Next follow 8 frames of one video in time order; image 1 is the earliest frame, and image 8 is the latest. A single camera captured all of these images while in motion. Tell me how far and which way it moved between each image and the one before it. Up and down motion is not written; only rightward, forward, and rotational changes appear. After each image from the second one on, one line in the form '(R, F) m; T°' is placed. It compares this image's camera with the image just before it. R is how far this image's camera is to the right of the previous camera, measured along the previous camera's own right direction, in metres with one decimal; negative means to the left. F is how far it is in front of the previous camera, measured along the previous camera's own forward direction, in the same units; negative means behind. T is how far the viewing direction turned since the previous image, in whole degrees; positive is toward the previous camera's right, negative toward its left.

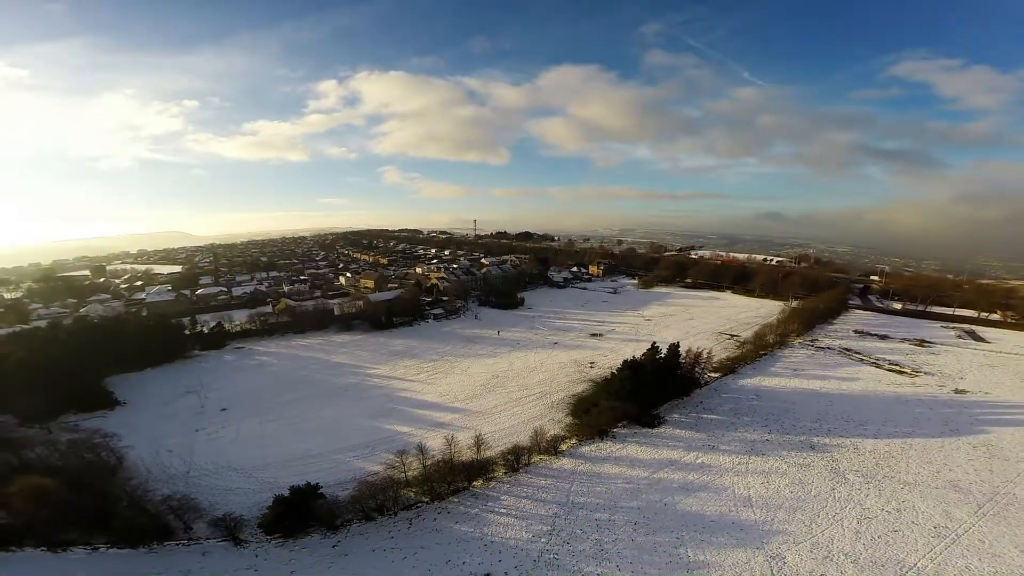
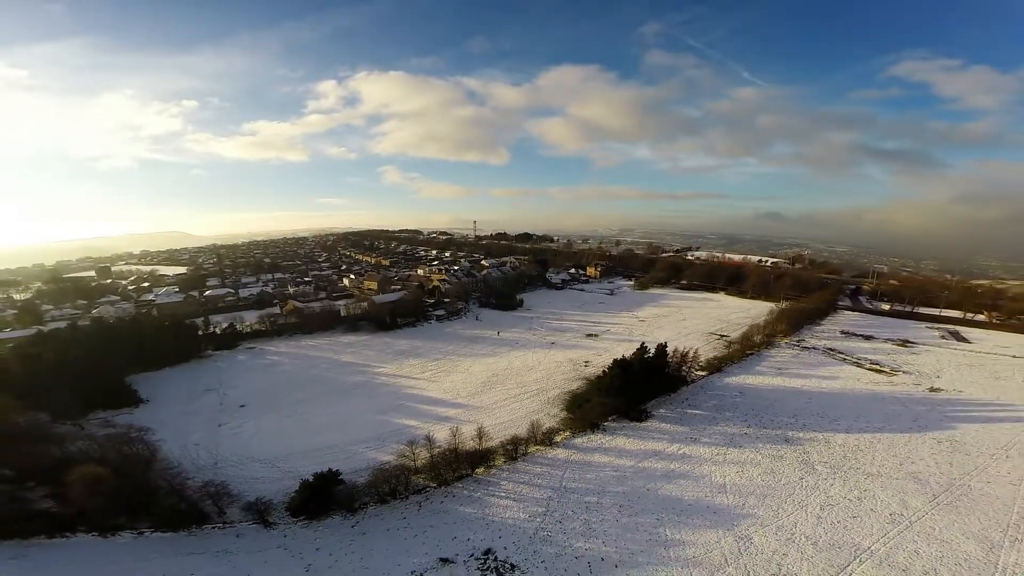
(0.0, -0.8) m; 0°
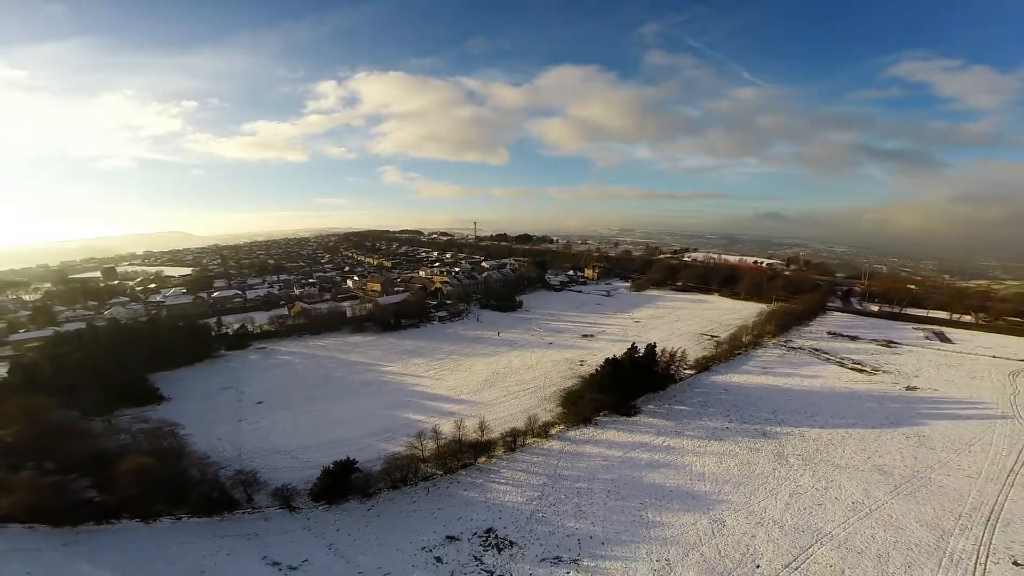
(0.0, -0.8) m; 0°
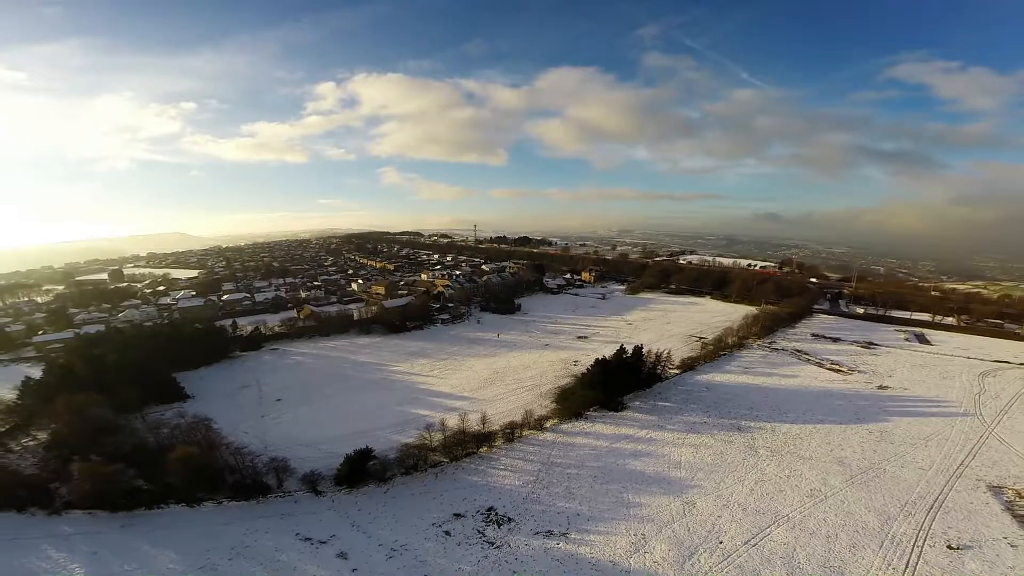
(0.0, -1.1) m; 0°
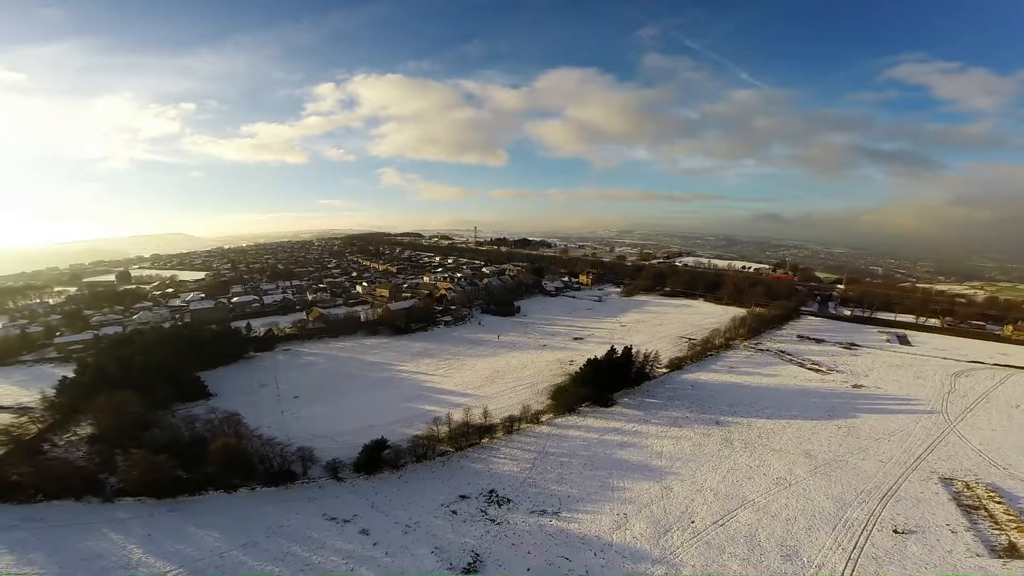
(0.0, -1.1) m; 0°
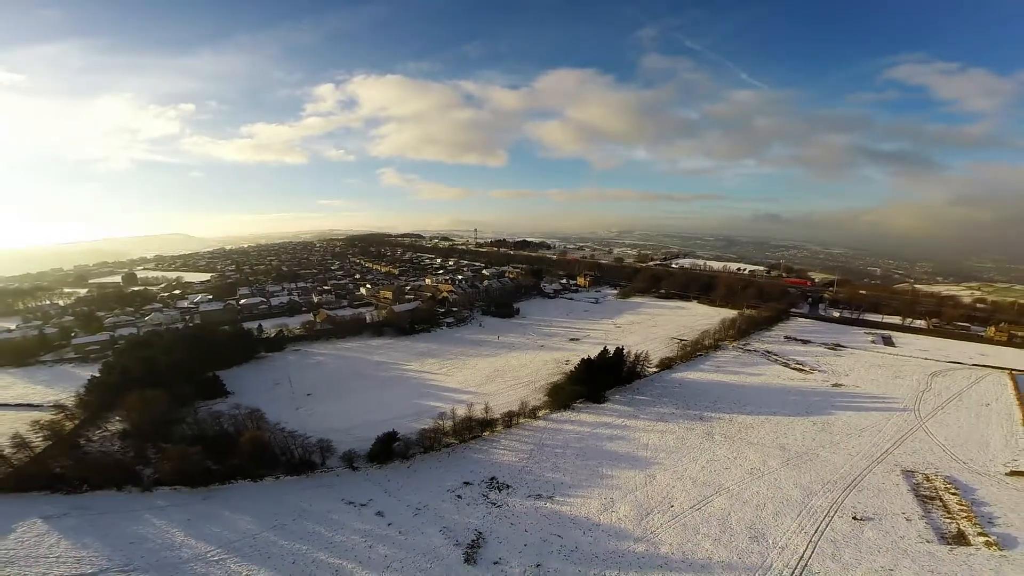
(0.0, -1.0) m; 0°
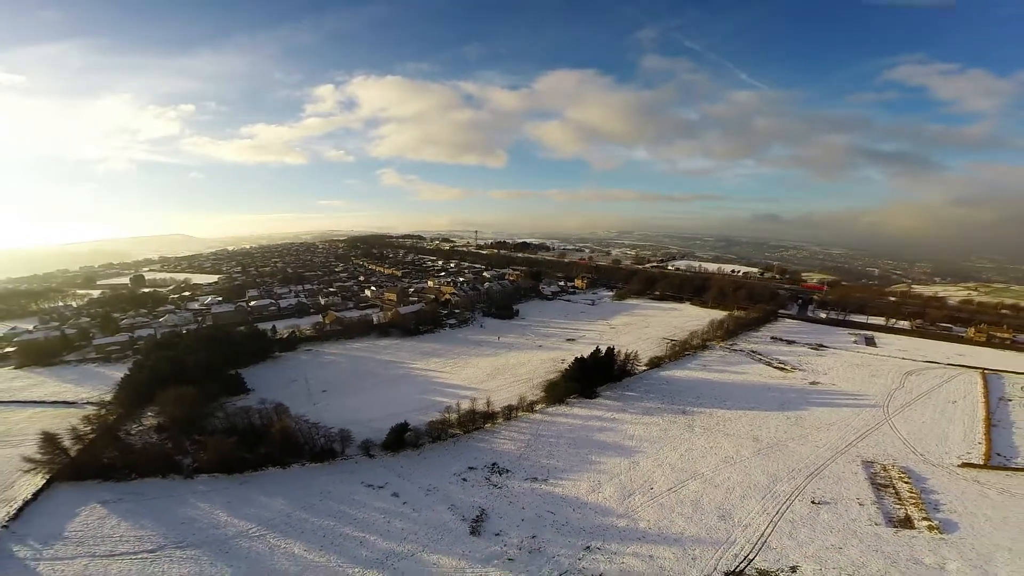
(0.0, -1.3) m; 0°
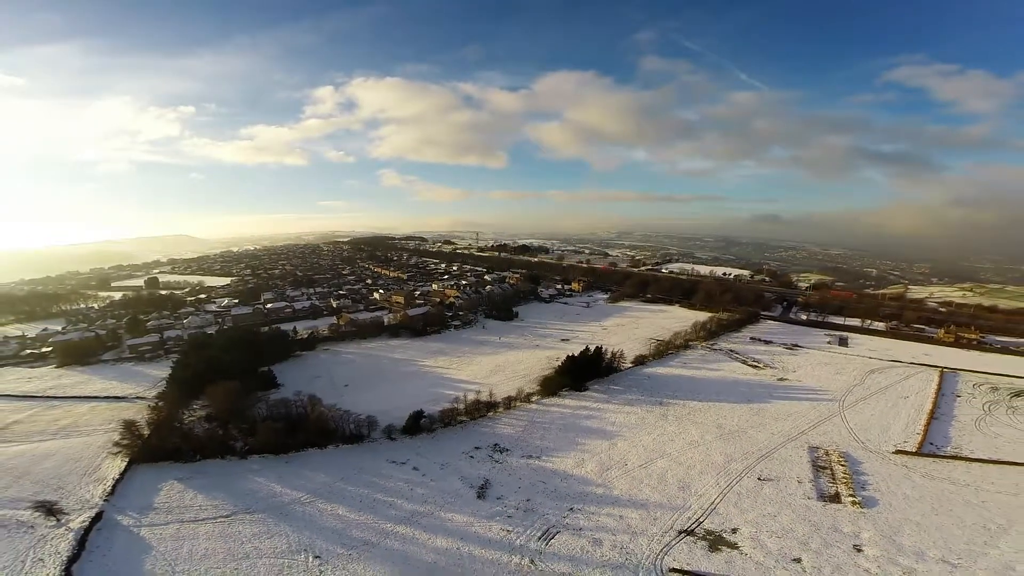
(0.0, -2.2) m; 0°
